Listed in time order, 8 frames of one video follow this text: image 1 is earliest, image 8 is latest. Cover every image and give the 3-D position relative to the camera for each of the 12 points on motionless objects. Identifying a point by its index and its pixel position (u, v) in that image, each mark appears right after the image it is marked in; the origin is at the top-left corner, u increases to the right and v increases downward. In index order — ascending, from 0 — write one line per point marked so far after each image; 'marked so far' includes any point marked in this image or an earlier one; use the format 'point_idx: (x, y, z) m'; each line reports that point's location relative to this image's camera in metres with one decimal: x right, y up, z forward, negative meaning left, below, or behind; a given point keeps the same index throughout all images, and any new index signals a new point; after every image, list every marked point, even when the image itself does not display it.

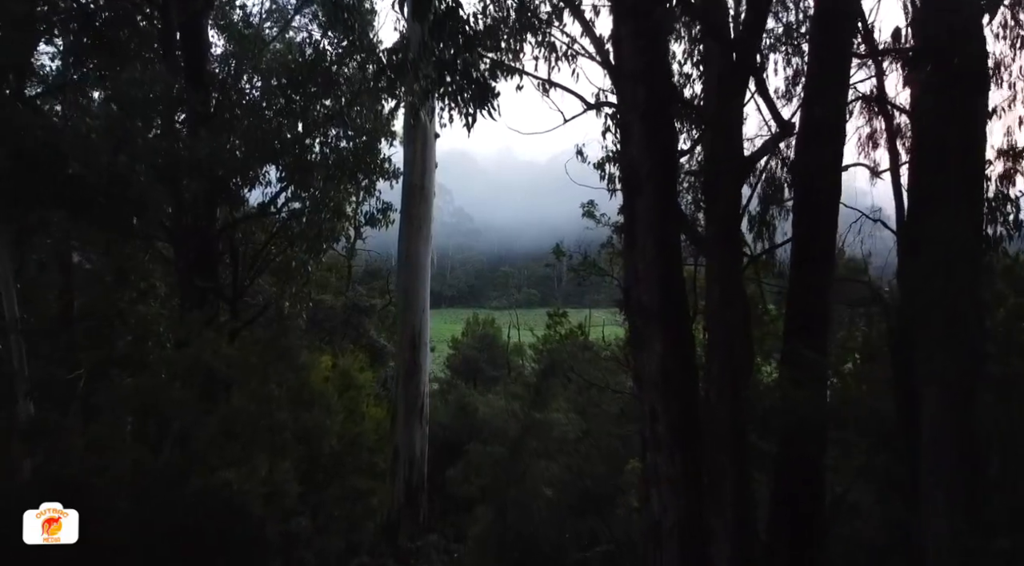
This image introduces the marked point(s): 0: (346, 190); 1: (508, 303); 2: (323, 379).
0: (-2.0, +1.2, +9.1) m
1: (-0.1, -0.4, +15.9) m
2: (-2.2, -1.1, +9.0) m
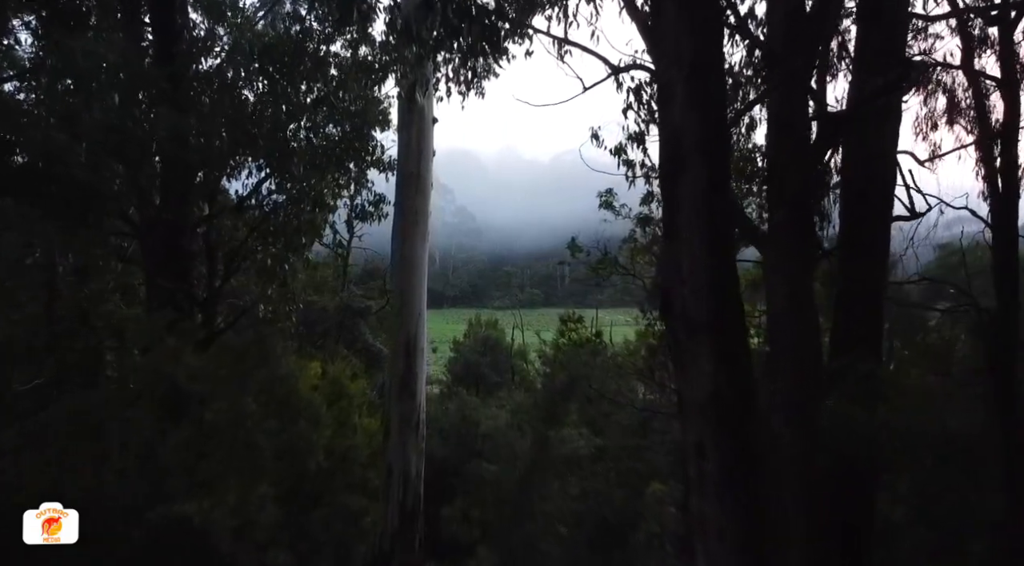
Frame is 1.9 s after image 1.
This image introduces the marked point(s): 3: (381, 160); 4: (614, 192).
0: (-2.0, +1.2, +8.3) m
1: (0.0, -0.4, +15.1) m
2: (-2.1, -1.1, +8.2) m
3: (-1.5, +1.4, +9.0) m
4: (+0.9, +0.9, +7.0) m
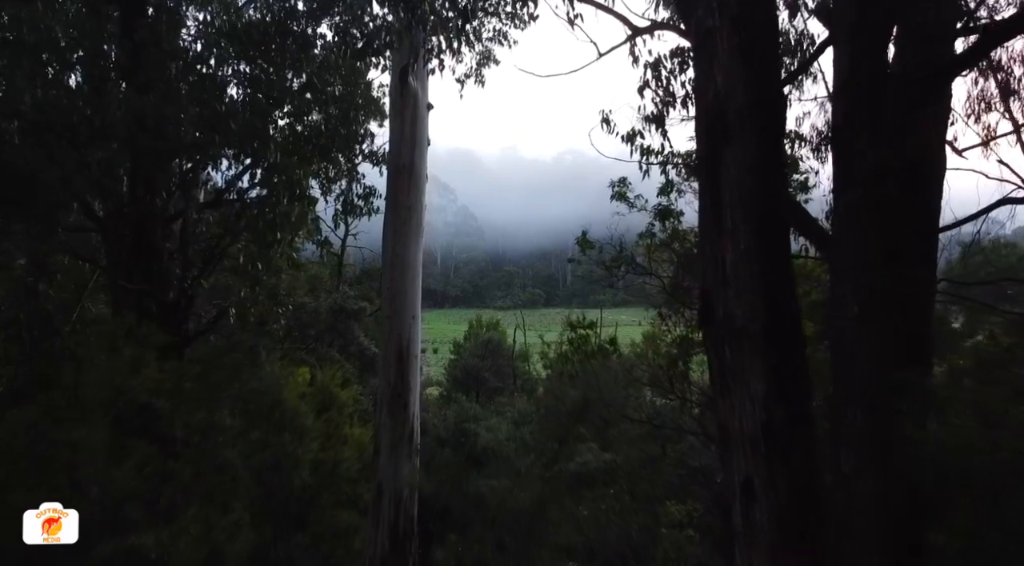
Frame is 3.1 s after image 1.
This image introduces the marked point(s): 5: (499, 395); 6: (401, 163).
0: (-1.9, +1.2, +7.7) m
1: (0.0, -0.4, +14.5) m
2: (-2.1, -1.1, +7.6) m
3: (-1.5, +1.4, +8.3) m
4: (+1.0, +0.9, +6.4) m
5: (-0.2, -2.2, +15.2) m
6: (-1.0, +1.1, +7.1) m
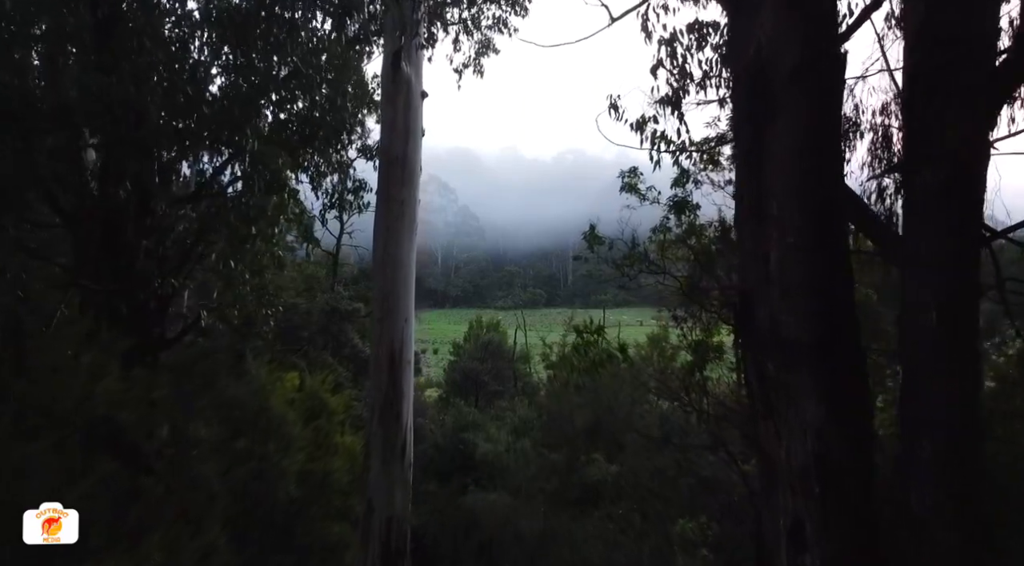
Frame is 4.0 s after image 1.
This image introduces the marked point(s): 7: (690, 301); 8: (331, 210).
0: (-1.9, +1.2, +7.2) m
1: (0.0, -0.4, +14.0) m
2: (-2.1, -1.1, +7.1) m
3: (-1.5, +1.4, +7.9) m
4: (+1.0, +0.9, +5.9) m
5: (-0.2, -2.2, +14.8) m
6: (-1.0, +1.1, +6.6) m
7: (+1.3, -0.1, +5.8) m
8: (-1.9, +0.8, +8.2) m
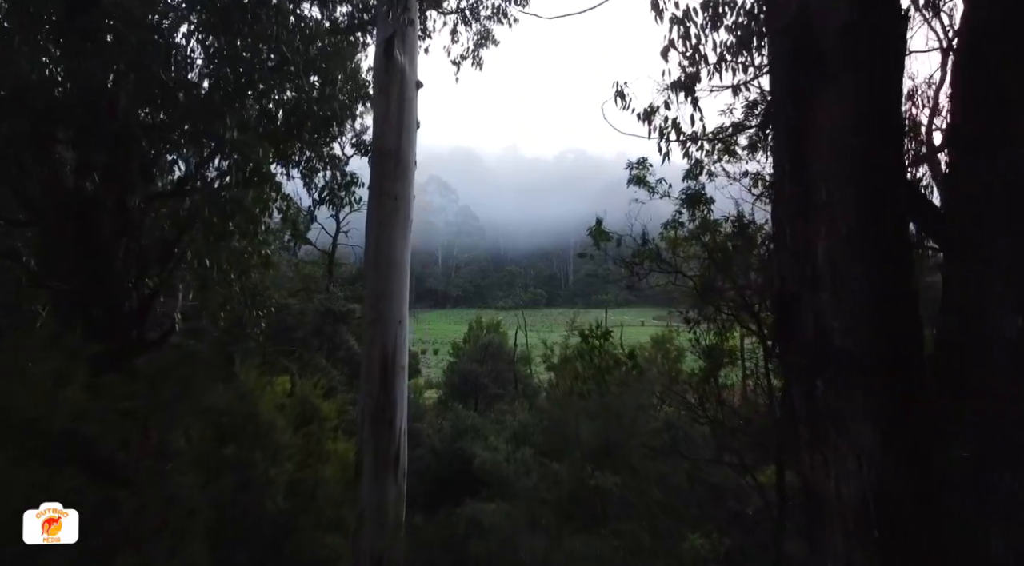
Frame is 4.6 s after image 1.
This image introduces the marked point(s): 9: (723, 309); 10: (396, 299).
0: (-1.9, +1.2, +6.9) m
1: (0.0, -0.4, +13.7) m
2: (-2.1, -1.1, +6.8) m
3: (-1.5, +1.4, +7.5) m
4: (+1.0, +0.9, +5.6) m
5: (-0.2, -2.2, +14.4) m
6: (-1.0, +1.1, +6.3) m
7: (+1.3, -0.1, +5.5) m
8: (-1.9, +0.8, +7.9) m
9: (+1.5, -0.2, +5.4) m
10: (-0.9, -0.1, +6.3) m
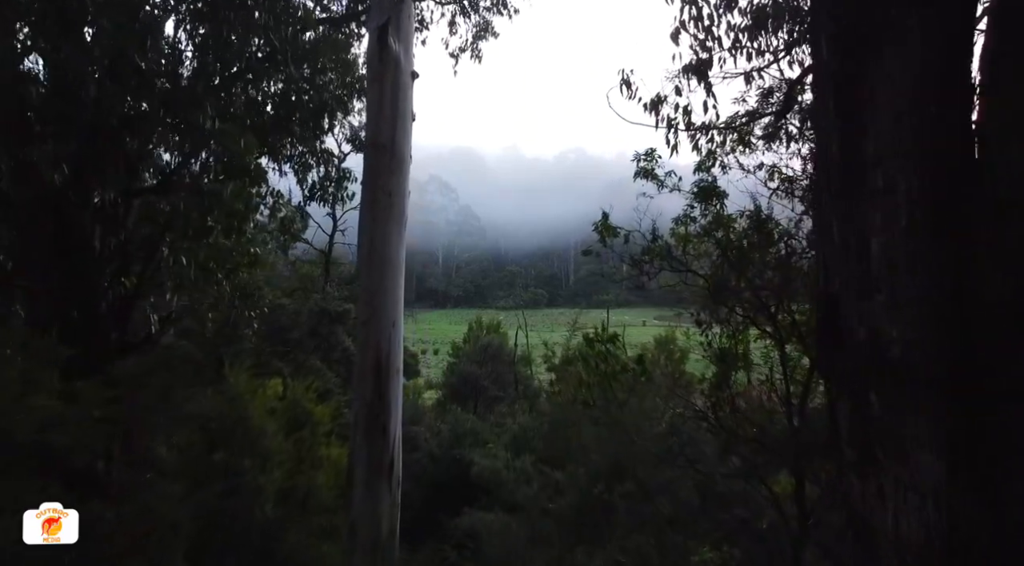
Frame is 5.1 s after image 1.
0: (-1.9, +1.2, +6.6) m
1: (0.0, -0.4, +13.4) m
2: (-2.1, -1.1, +6.5) m
3: (-1.5, +1.4, +7.3) m
4: (+0.9, +0.9, +5.3) m
5: (-0.2, -2.2, +14.1) m
6: (-1.0, +1.1, +6.0) m
7: (+1.3, -0.1, +5.2) m
8: (-1.9, +0.8, +7.6) m
9: (+1.5, -0.2, +5.1) m
10: (-0.9, -0.1, +6.0) m
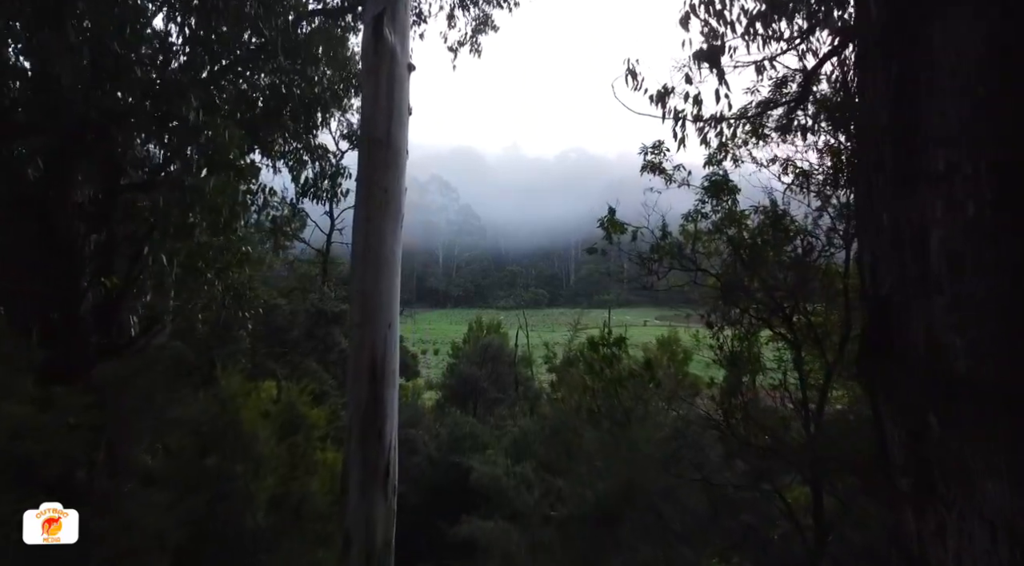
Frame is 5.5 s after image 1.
0: (-1.9, +1.2, +6.4) m
1: (+0.1, -0.4, +13.2) m
2: (-2.1, -1.1, +6.3) m
3: (-1.5, +1.4, +7.1) m
4: (+0.9, +0.9, +5.1) m
5: (-0.2, -2.2, +13.9) m
6: (-1.0, +1.1, +5.8) m
7: (+1.3, -0.1, +5.0) m
8: (-1.9, +0.8, +7.4) m
9: (+1.5, -0.2, +4.9) m
10: (-0.9, -0.1, +5.8) m
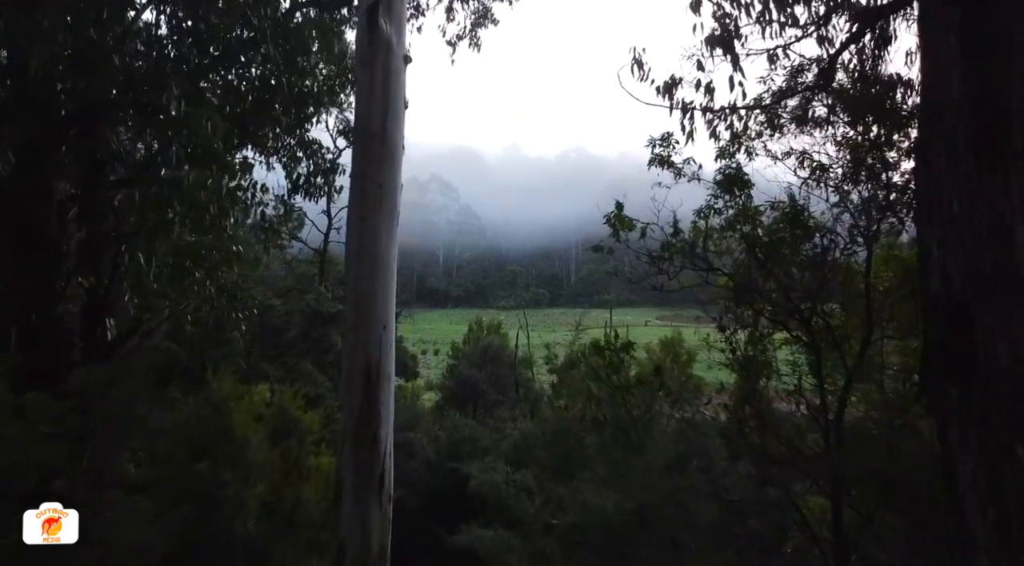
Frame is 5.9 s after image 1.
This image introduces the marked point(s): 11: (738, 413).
0: (-1.9, +1.2, +6.2) m
1: (+0.1, -0.4, +13.0) m
2: (-2.1, -1.1, +6.1) m
3: (-1.5, +1.4, +6.9) m
4: (+1.0, +0.9, +4.9) m
5: (-0.2, -2.2, +13.7) m
6: (-1.0, +1.1, +5.6) m
7: (+1.3, -0.1, +4.8) m
8: (-1.9, +0.8, +7.2) m
9: (+1.5, -0.2, +4.7) m
10: (-0.9, -0.1, +5.6) m
11: (+1.4, -0.8, +4.9) m
